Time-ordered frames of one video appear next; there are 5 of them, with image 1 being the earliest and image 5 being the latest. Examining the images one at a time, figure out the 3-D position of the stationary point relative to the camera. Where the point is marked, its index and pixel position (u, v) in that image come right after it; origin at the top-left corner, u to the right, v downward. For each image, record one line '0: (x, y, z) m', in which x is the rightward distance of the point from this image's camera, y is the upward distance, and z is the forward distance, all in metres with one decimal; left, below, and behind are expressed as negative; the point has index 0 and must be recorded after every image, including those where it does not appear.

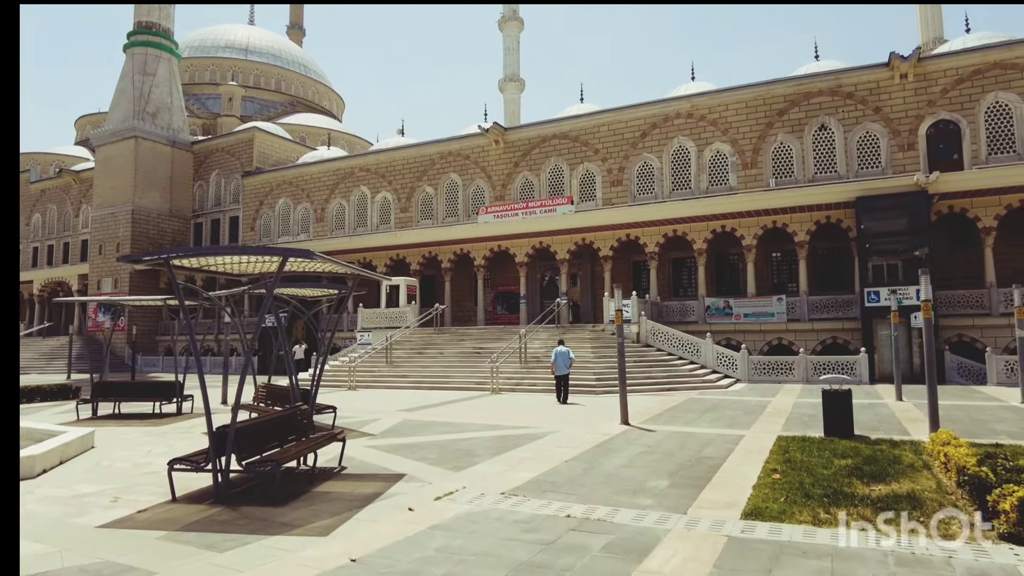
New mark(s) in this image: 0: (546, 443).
0: (+0.5, -2.1, +8.1) m
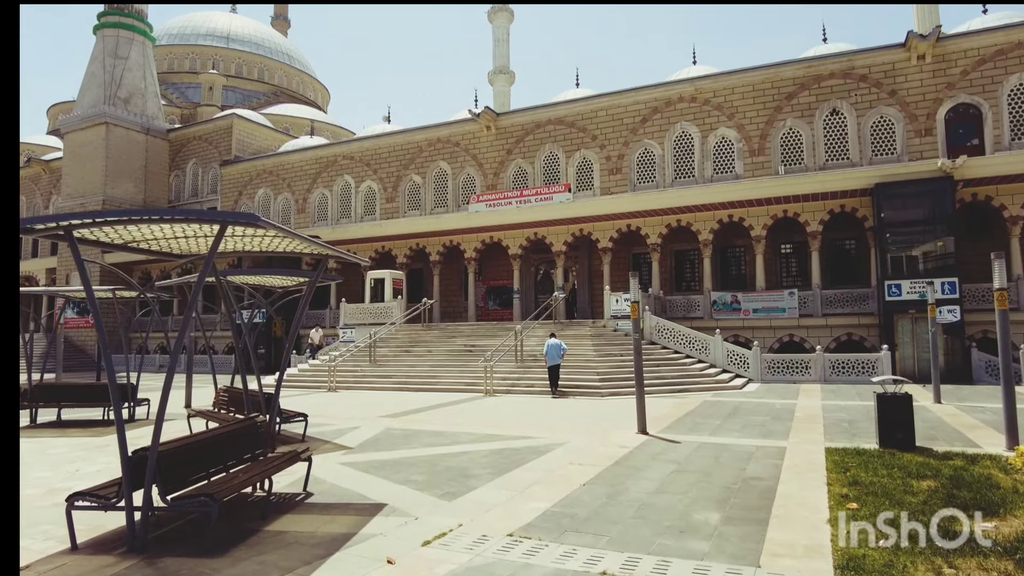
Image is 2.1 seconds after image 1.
0: (+0.5, -2.0, +6.8) m
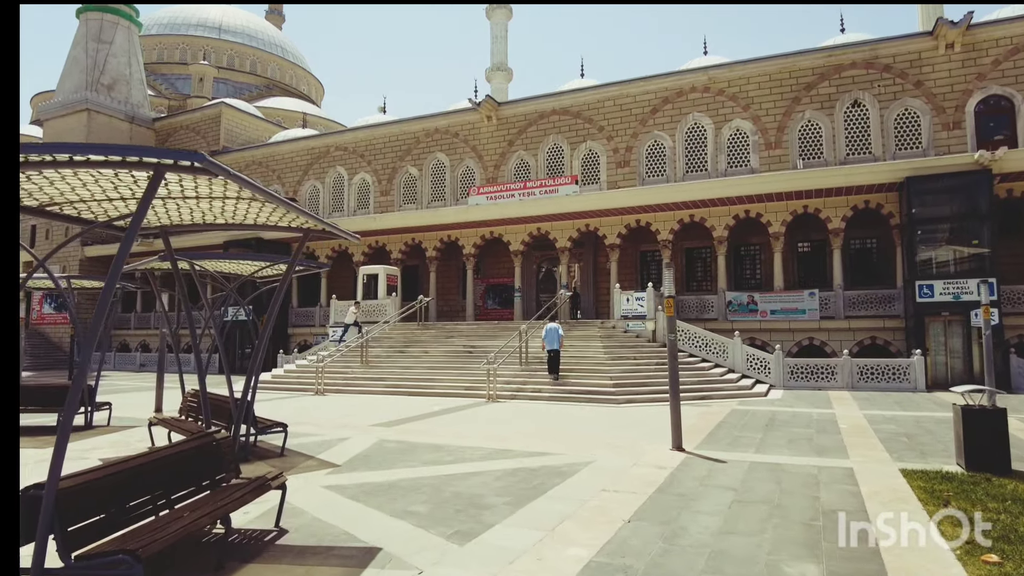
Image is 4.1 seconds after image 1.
0: (+0.7, -1.9, +5.7) m
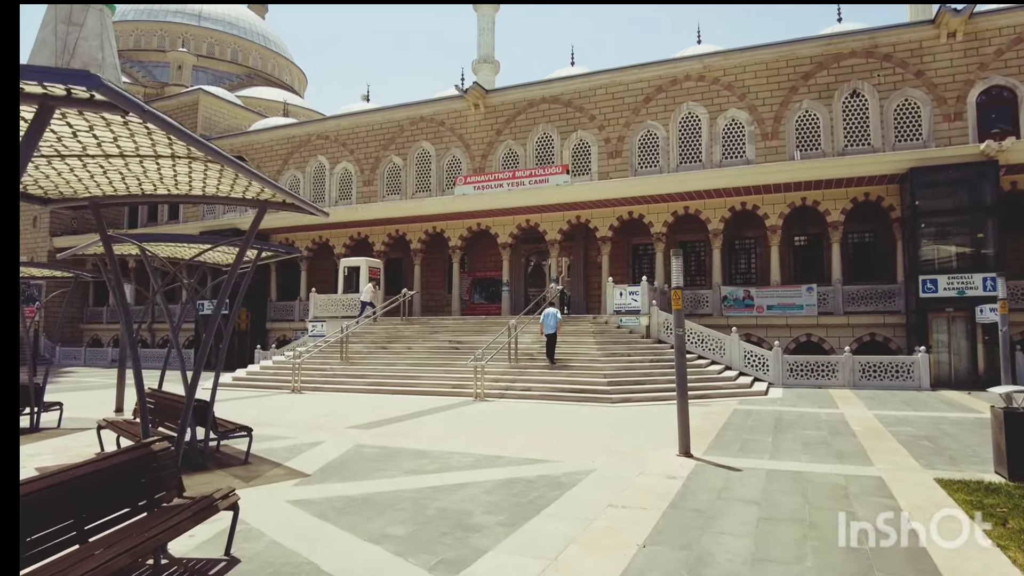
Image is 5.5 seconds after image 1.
0: (+0.6, -1.8, +5.0) m
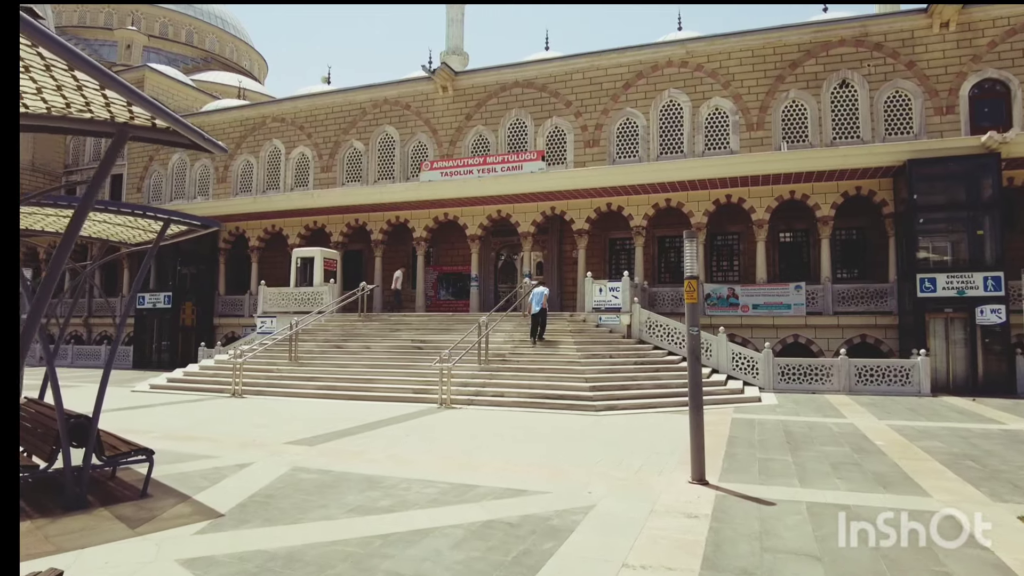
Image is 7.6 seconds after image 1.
0: (+0.5, -1.7, +3.7) m
